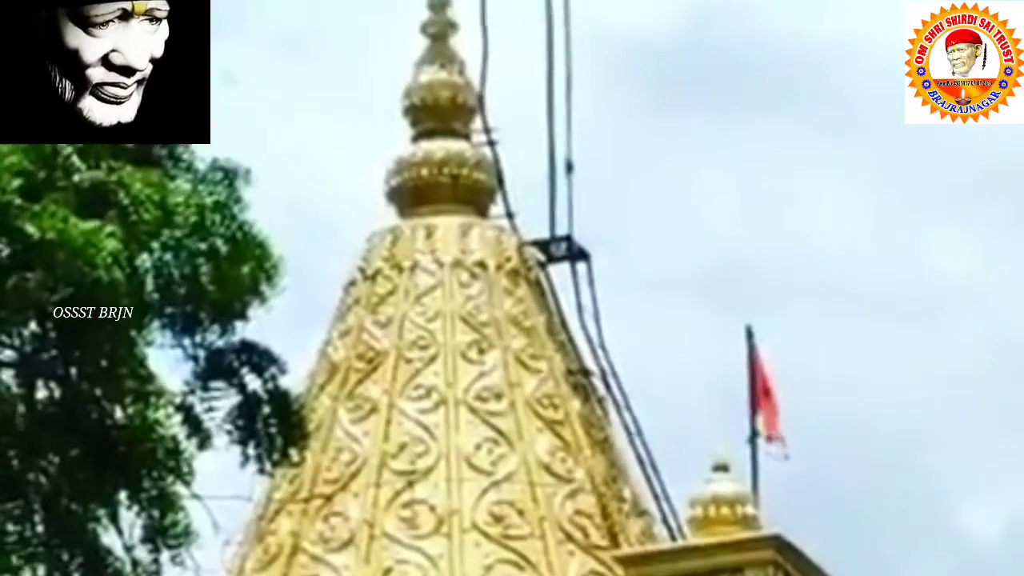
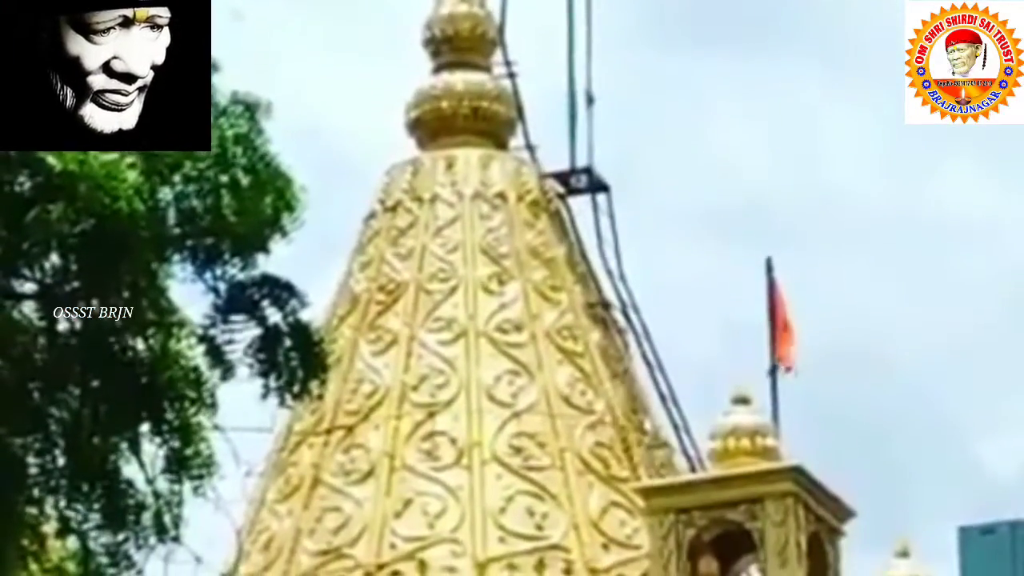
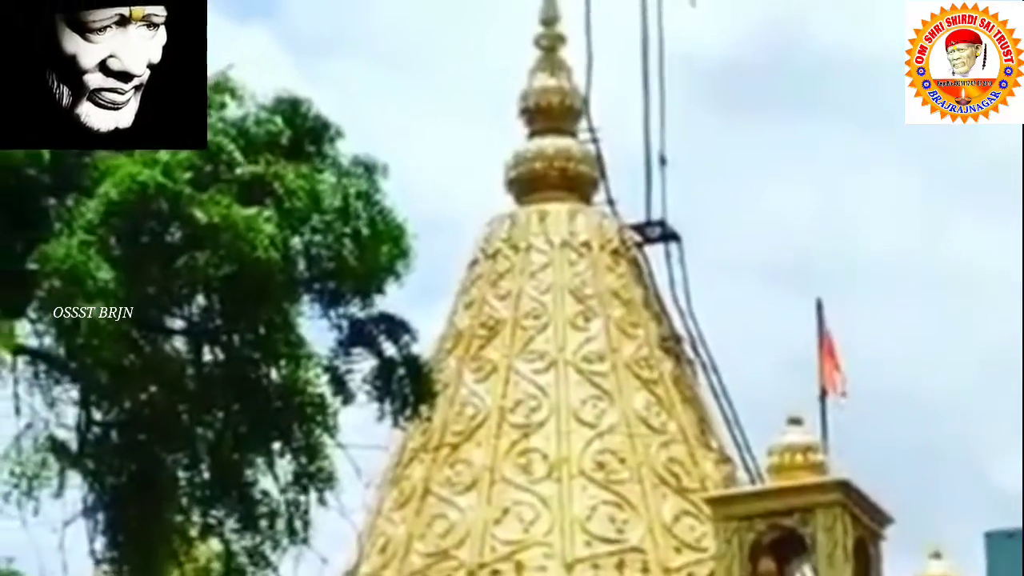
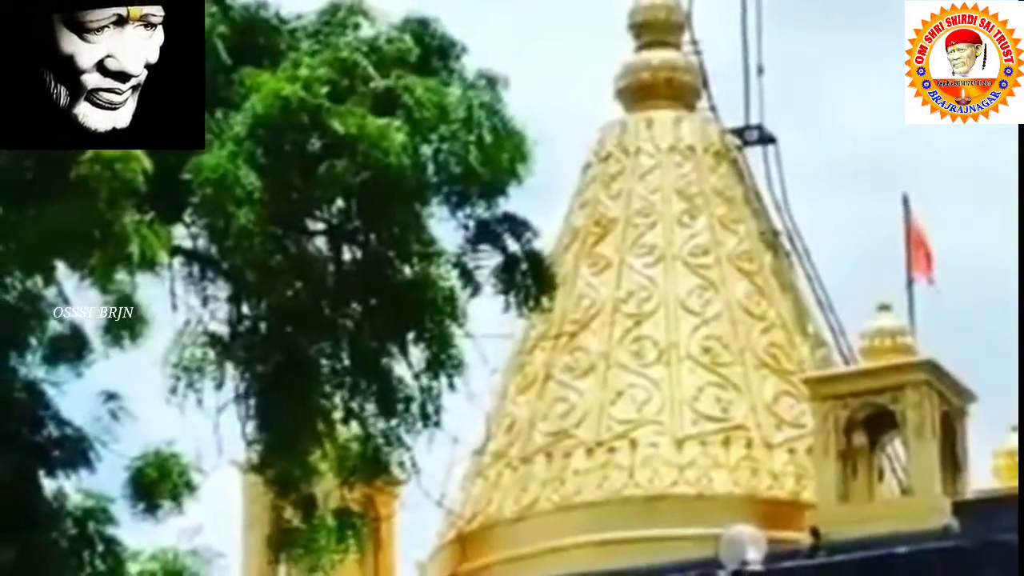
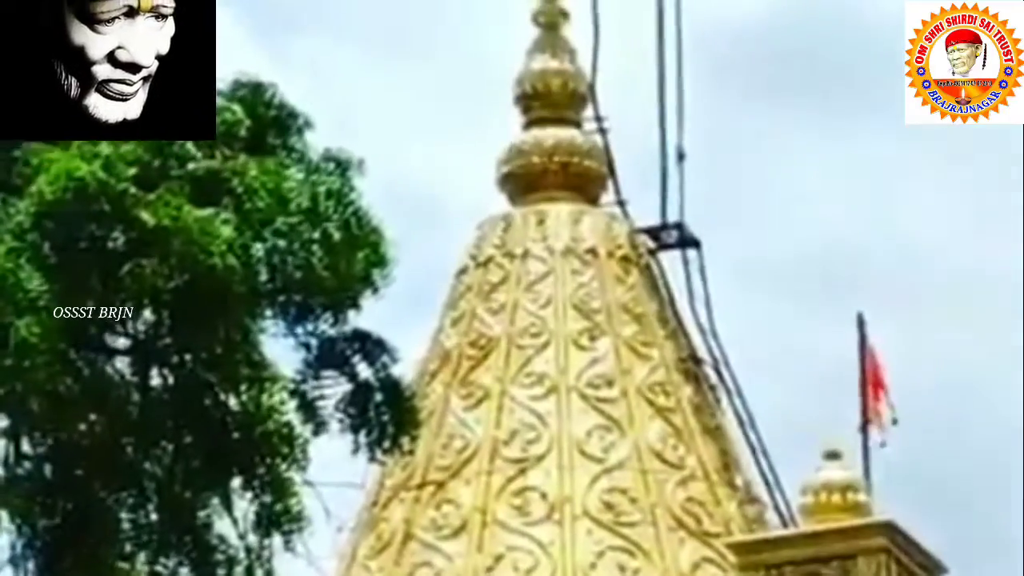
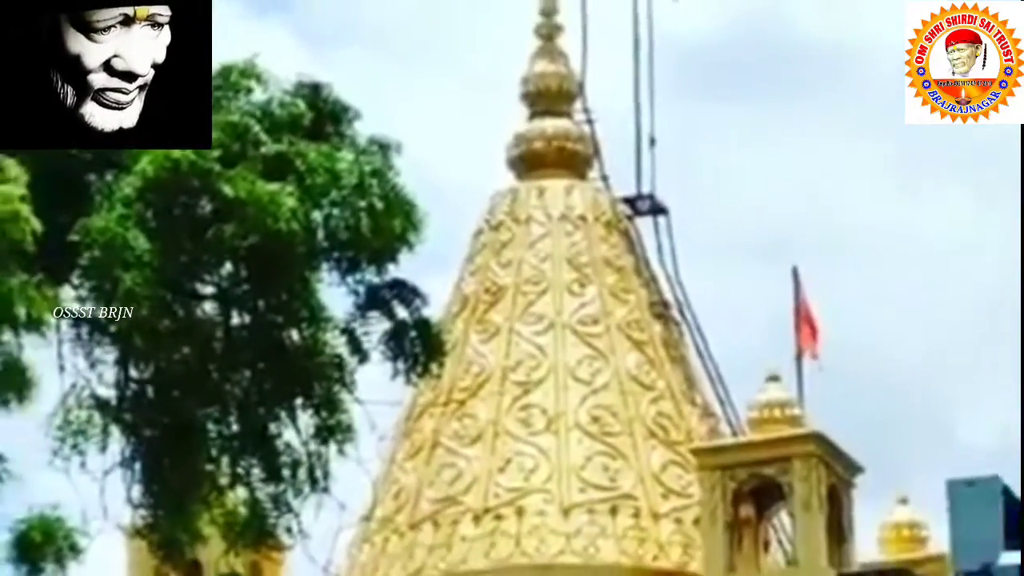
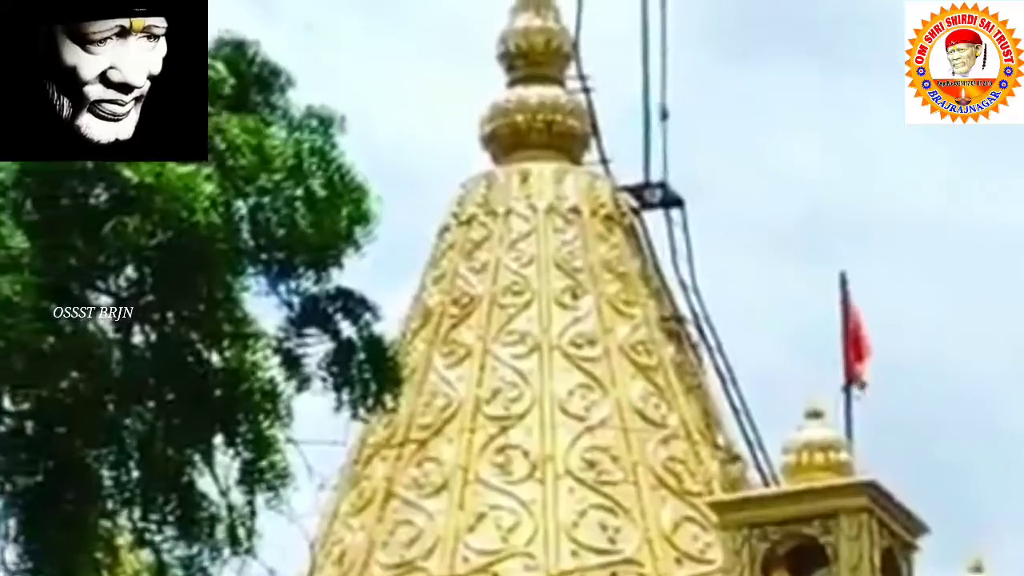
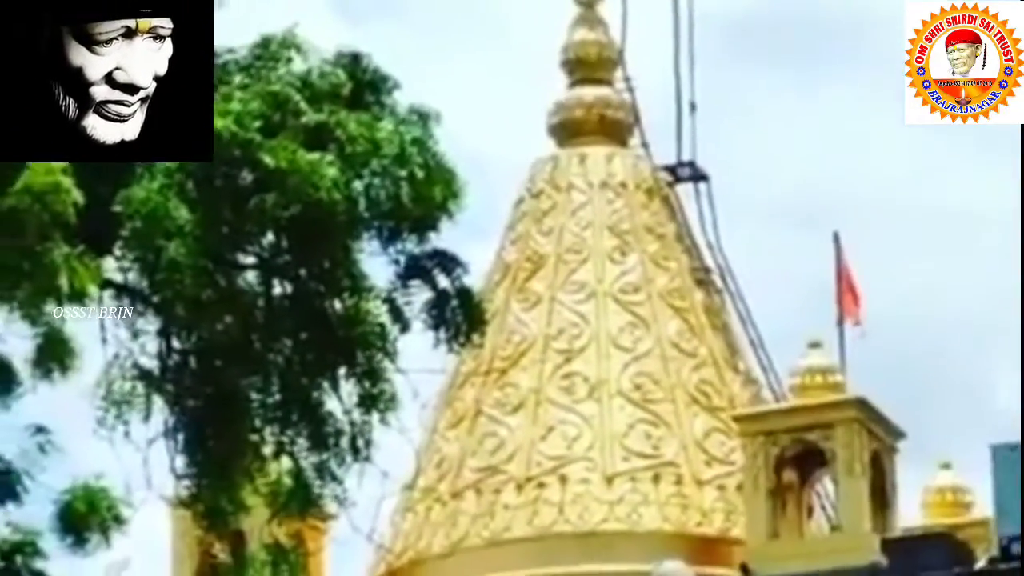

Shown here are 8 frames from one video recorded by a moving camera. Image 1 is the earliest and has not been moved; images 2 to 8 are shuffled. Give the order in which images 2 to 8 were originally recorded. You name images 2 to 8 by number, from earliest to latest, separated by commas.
2, 7, 5, 3, 6, 8, 4
